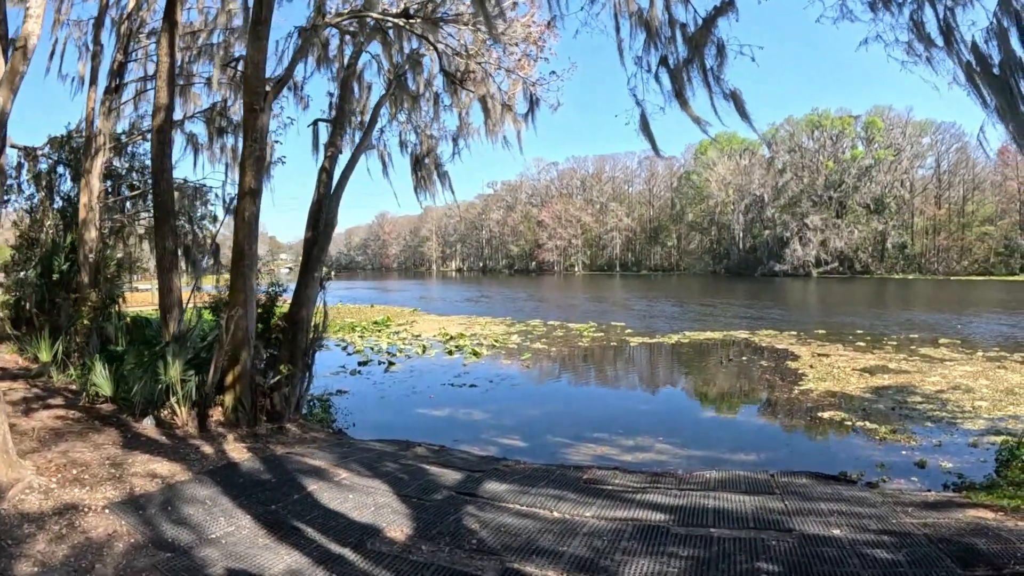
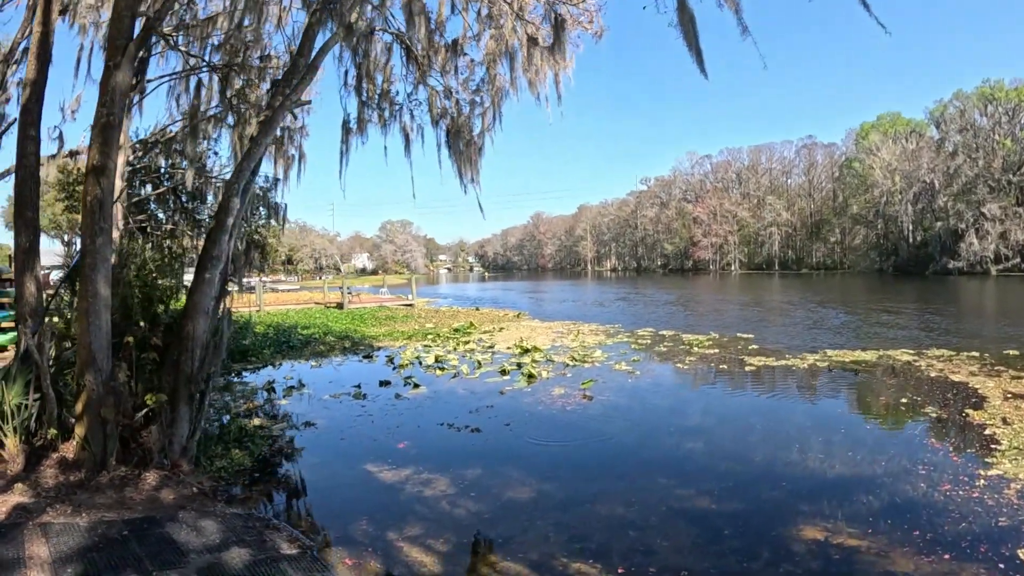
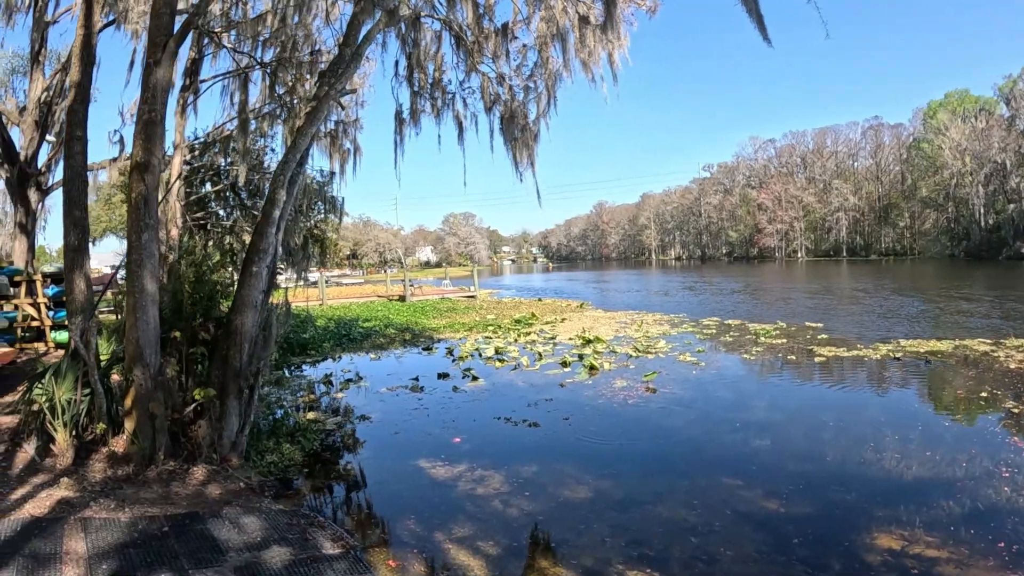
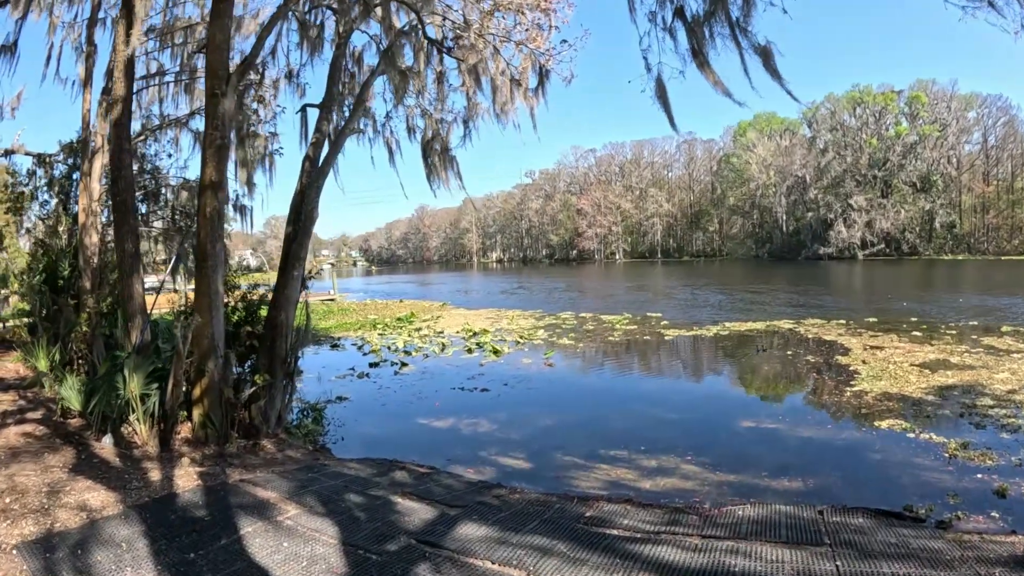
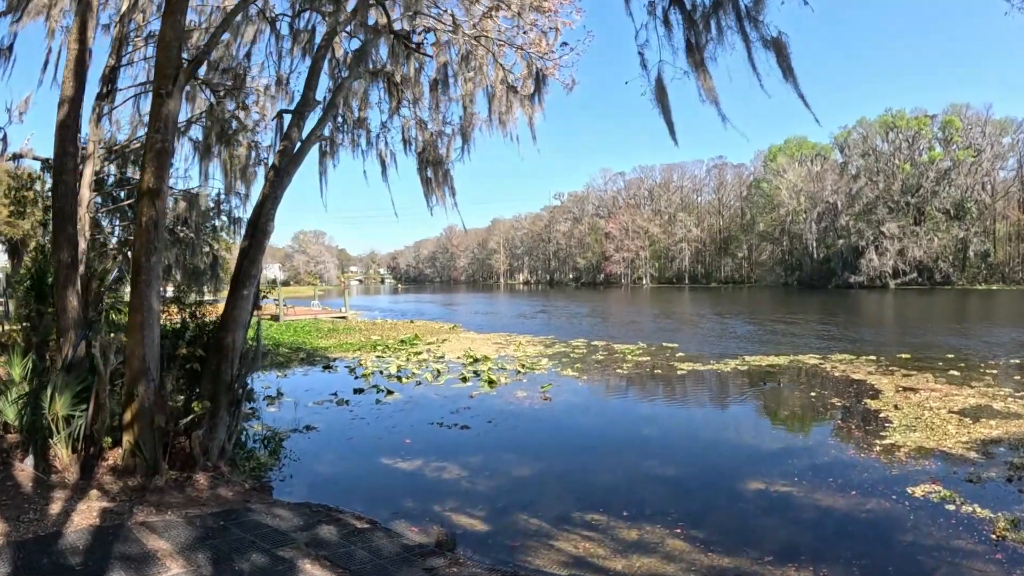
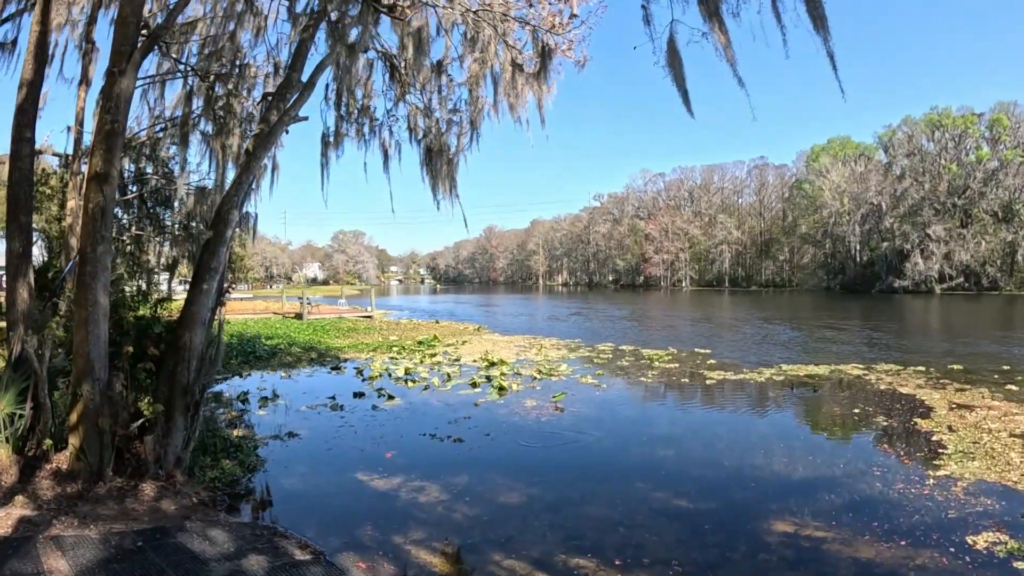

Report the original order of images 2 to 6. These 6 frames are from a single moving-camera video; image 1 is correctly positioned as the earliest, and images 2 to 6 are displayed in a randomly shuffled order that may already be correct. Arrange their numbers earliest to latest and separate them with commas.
4, 5, 6, 2, 3
